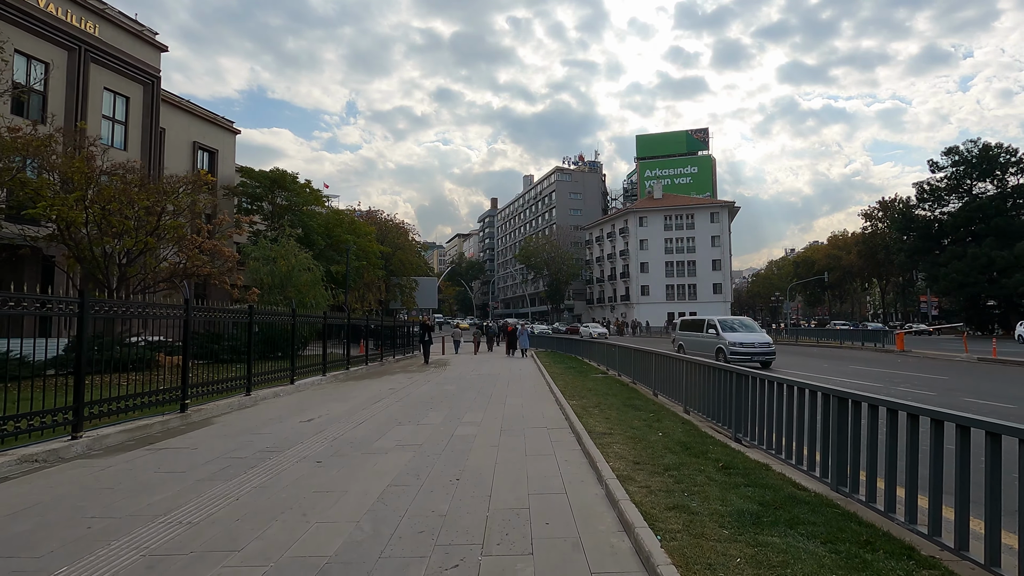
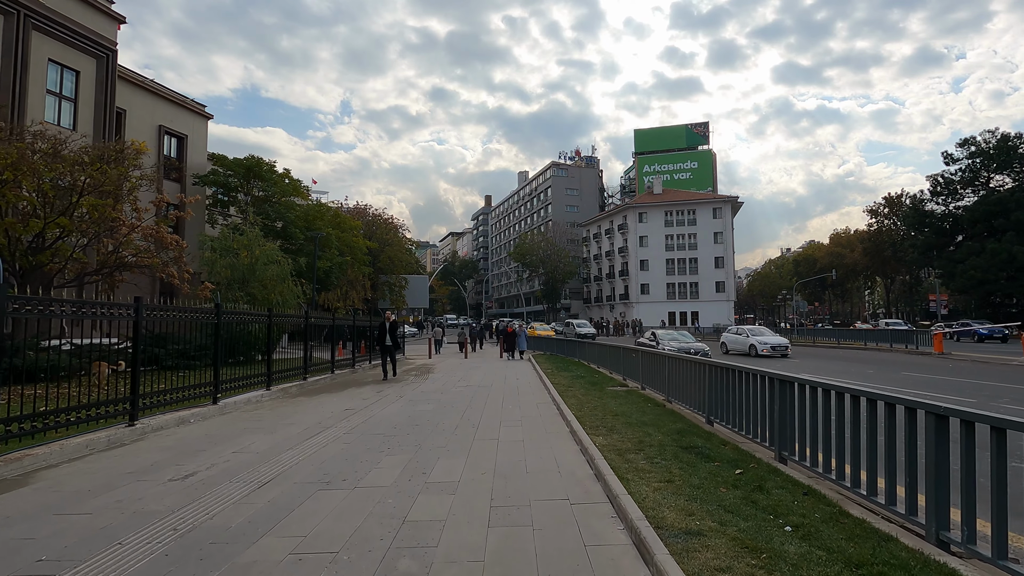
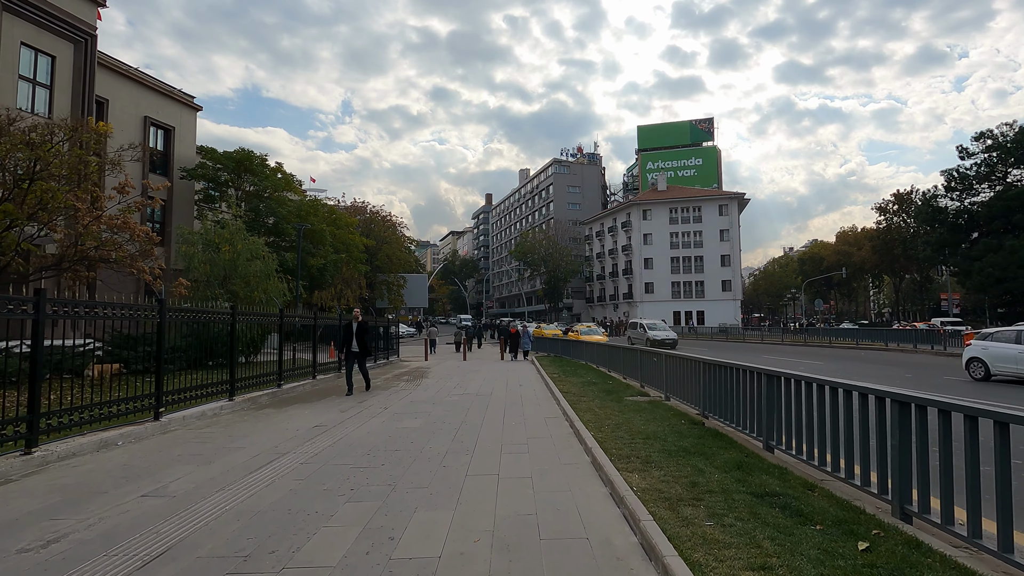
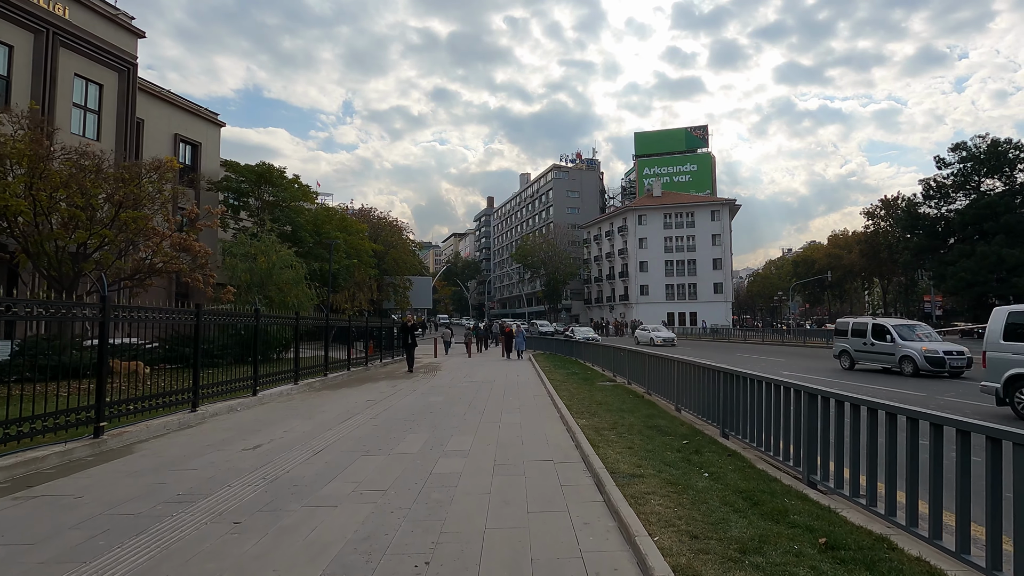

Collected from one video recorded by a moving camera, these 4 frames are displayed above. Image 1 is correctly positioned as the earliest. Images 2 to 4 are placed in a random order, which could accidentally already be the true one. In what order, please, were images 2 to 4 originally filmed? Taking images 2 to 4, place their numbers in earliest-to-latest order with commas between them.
4, 2, 3
